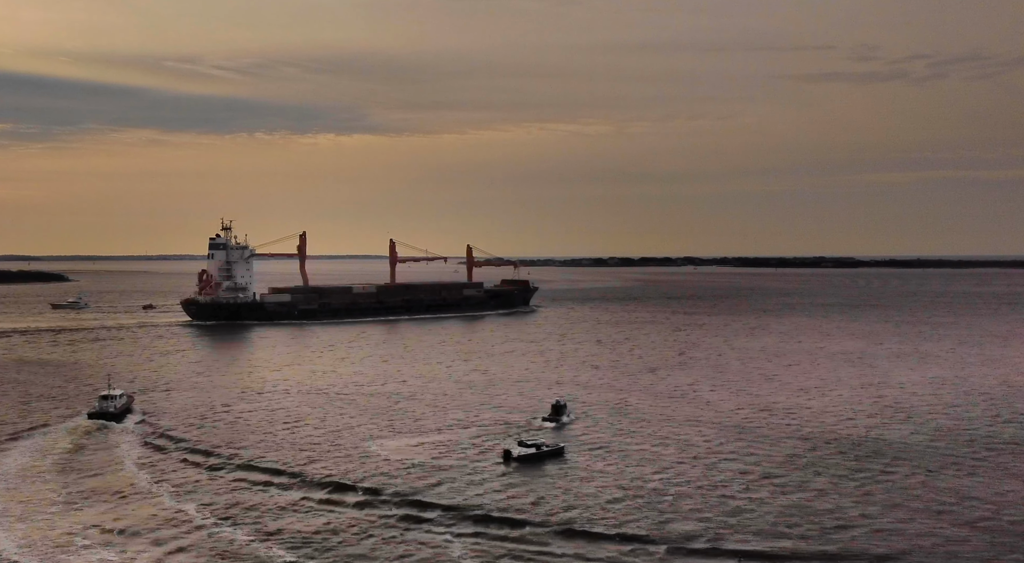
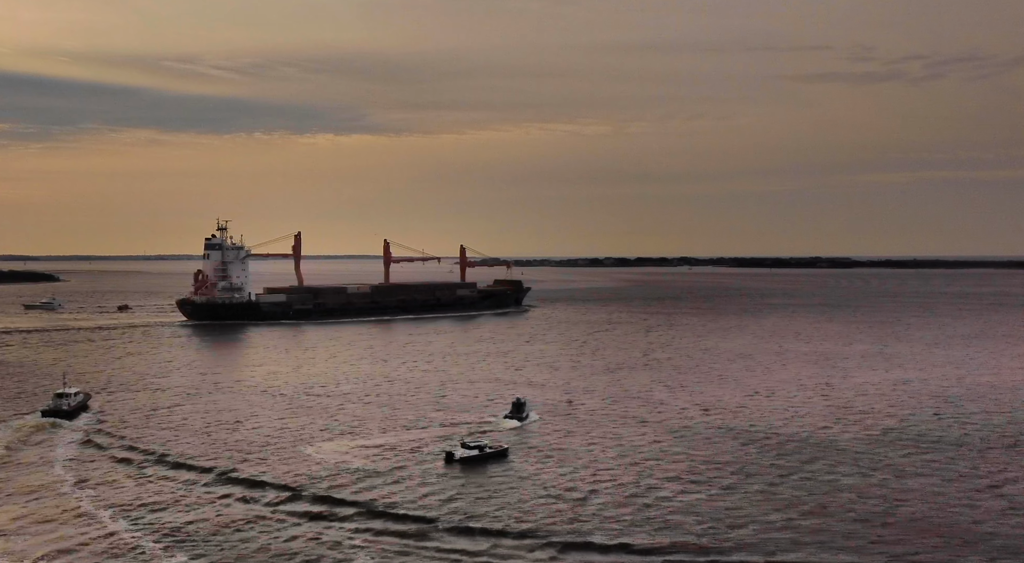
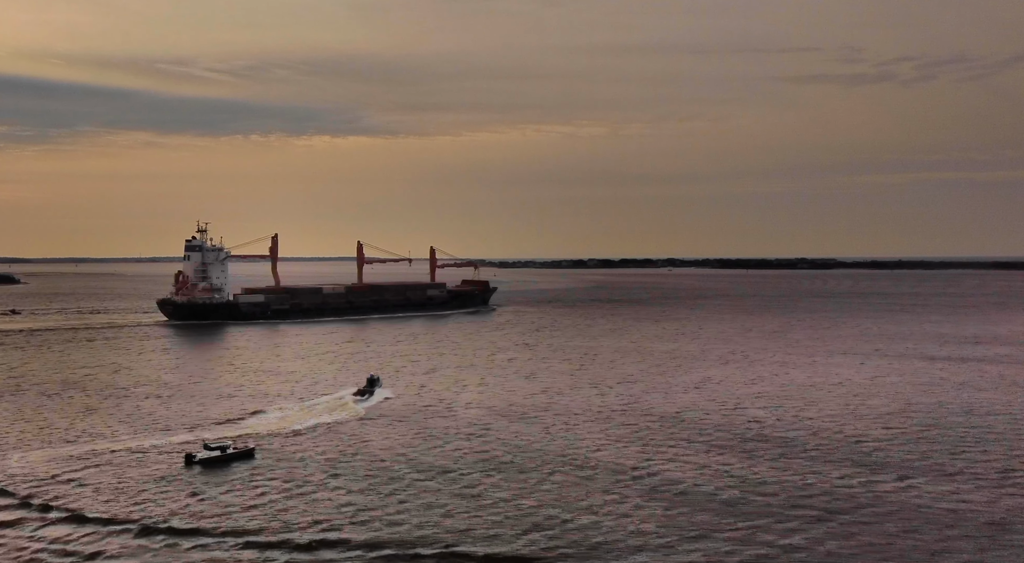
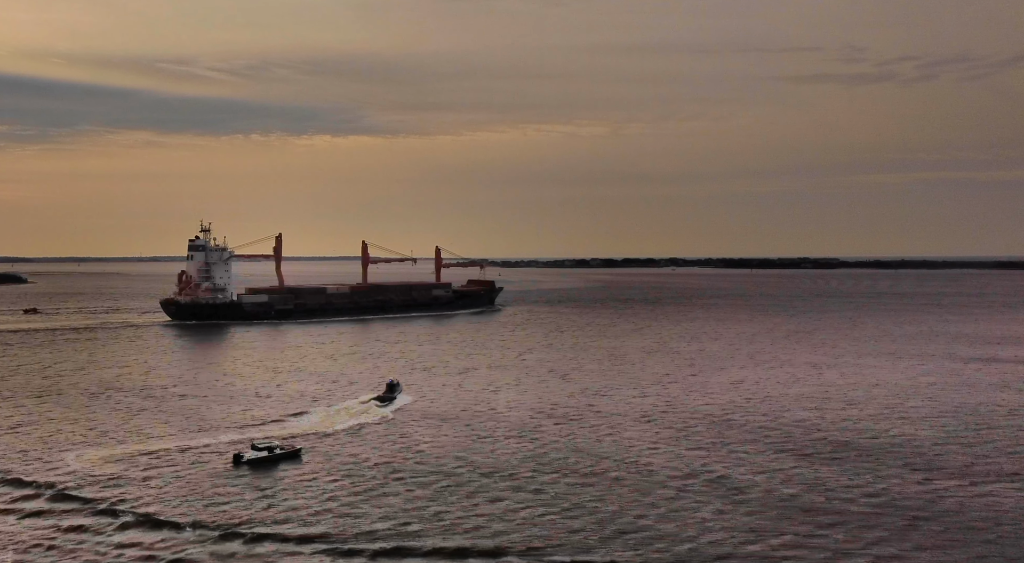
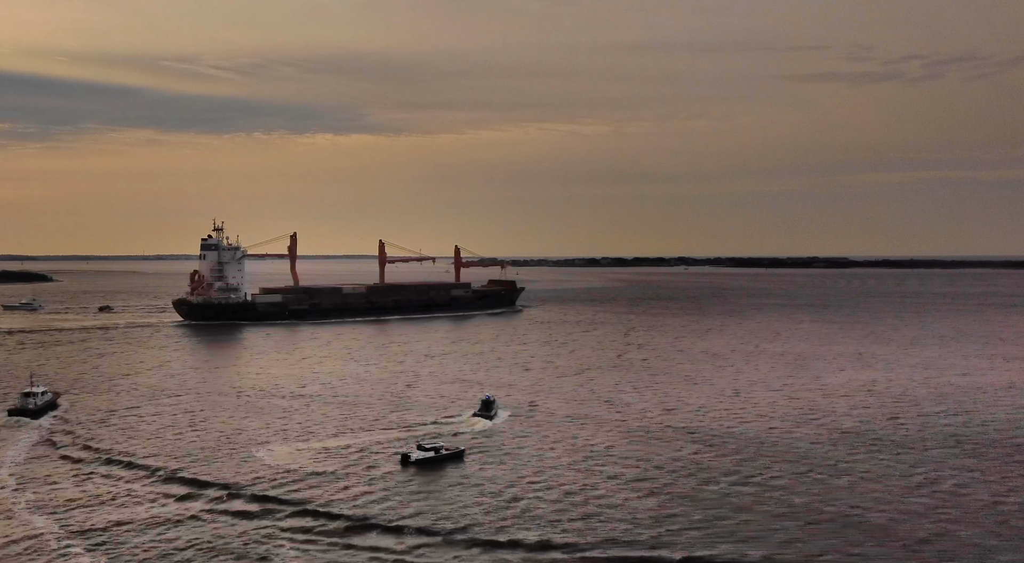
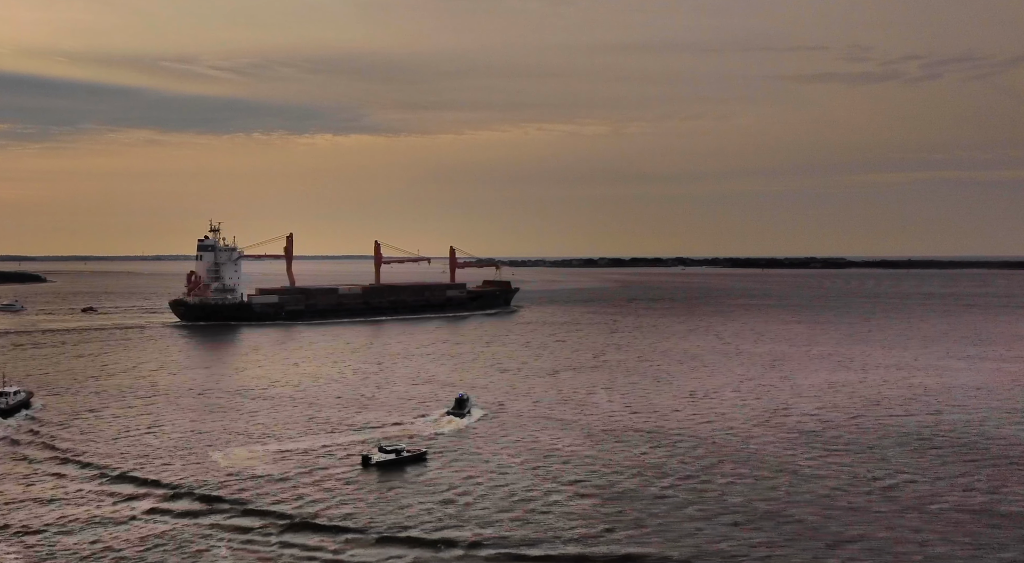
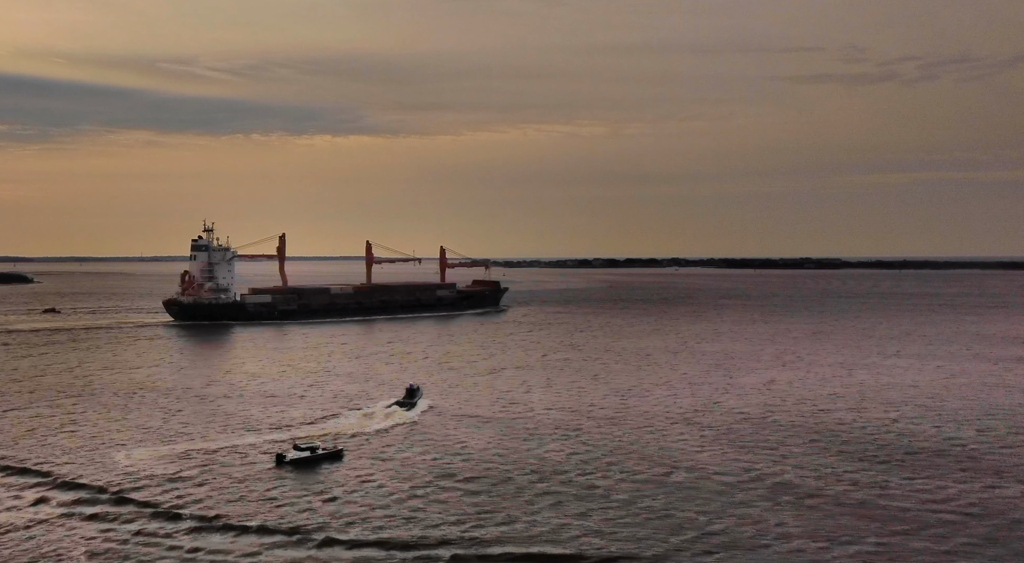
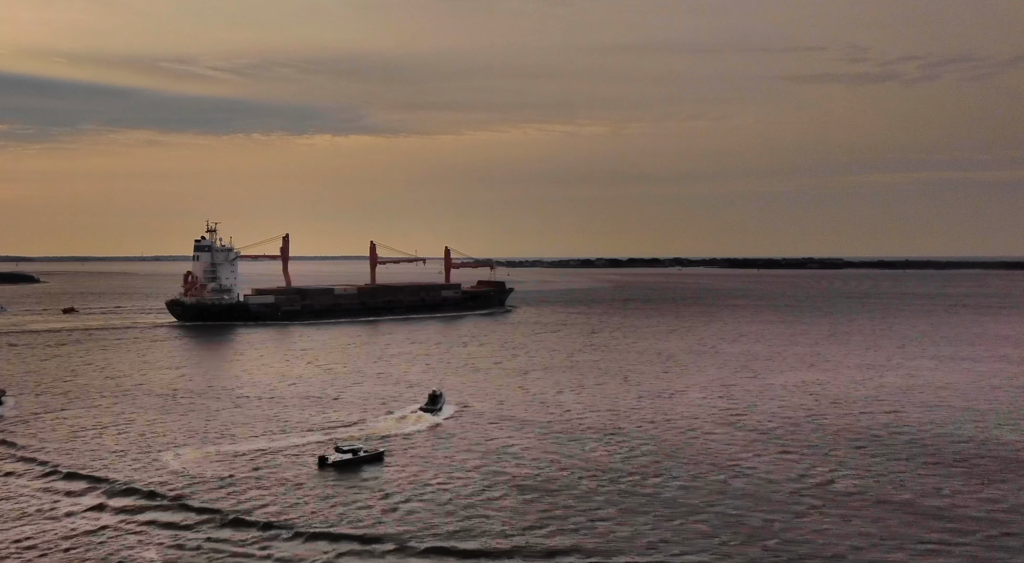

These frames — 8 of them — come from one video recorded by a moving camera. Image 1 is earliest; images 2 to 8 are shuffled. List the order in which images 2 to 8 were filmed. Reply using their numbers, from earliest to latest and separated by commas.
2, 5, 6, 8, 7, 4, 3
